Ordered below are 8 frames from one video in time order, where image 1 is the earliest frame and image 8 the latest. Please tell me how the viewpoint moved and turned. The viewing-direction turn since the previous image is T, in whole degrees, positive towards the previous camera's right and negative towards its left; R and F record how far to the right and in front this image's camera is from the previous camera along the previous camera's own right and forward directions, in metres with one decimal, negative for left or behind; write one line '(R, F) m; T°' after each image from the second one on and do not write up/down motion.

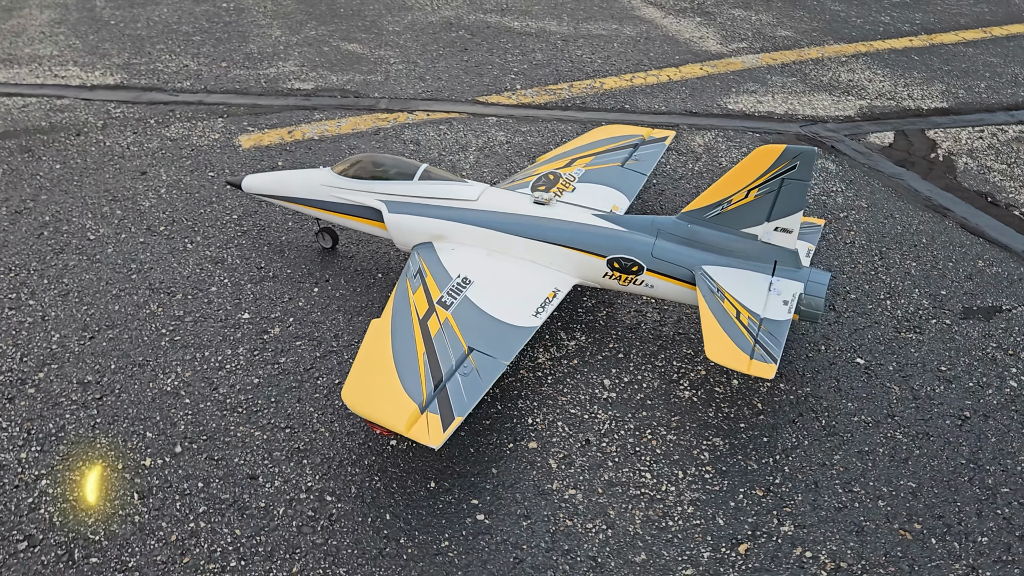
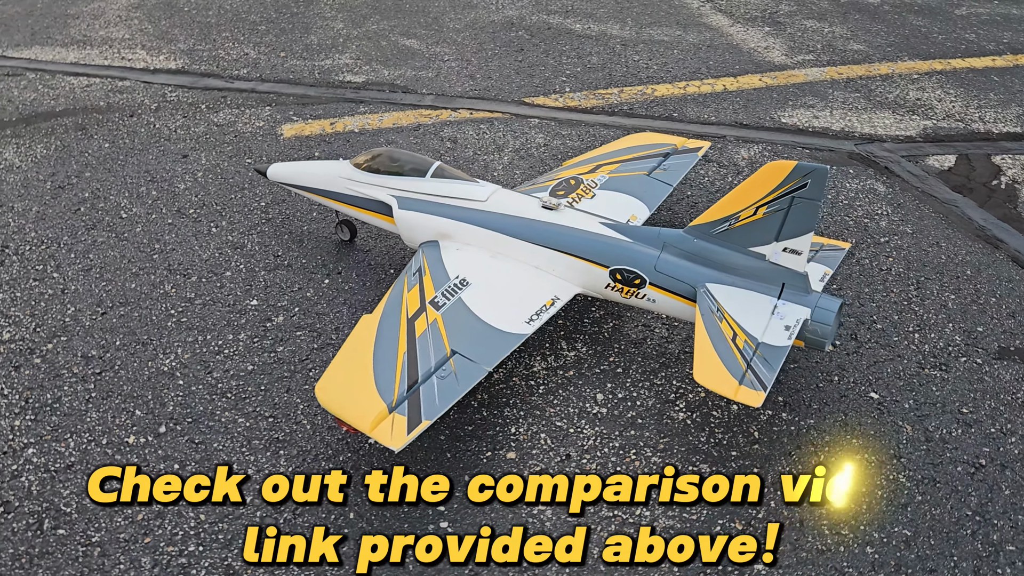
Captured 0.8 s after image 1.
(+0.6, +0.2) m; -5°
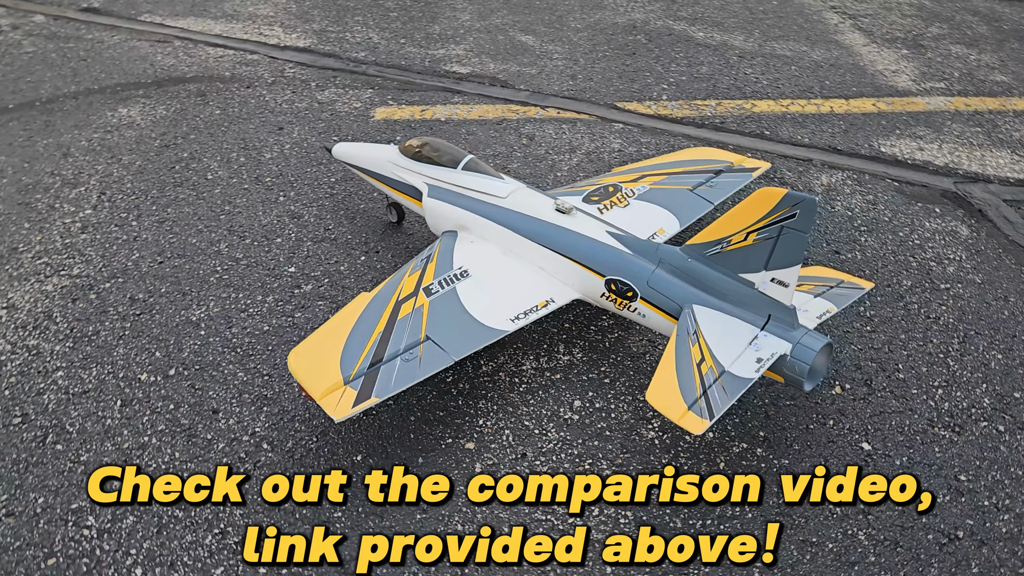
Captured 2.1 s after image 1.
(+1.3, 0.0) m; -11°
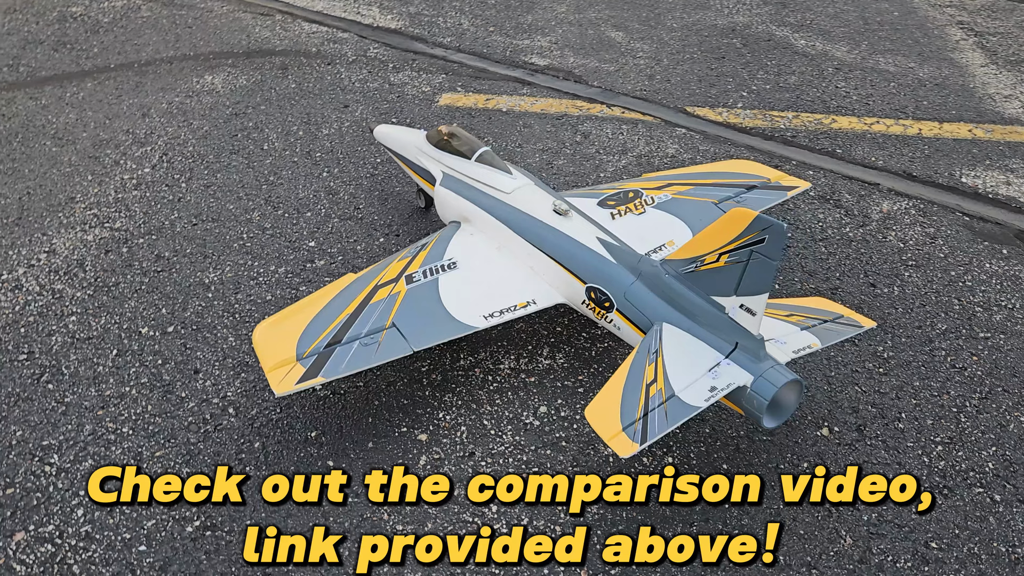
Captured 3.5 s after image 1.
(+1.1, +0.2) m; -9°
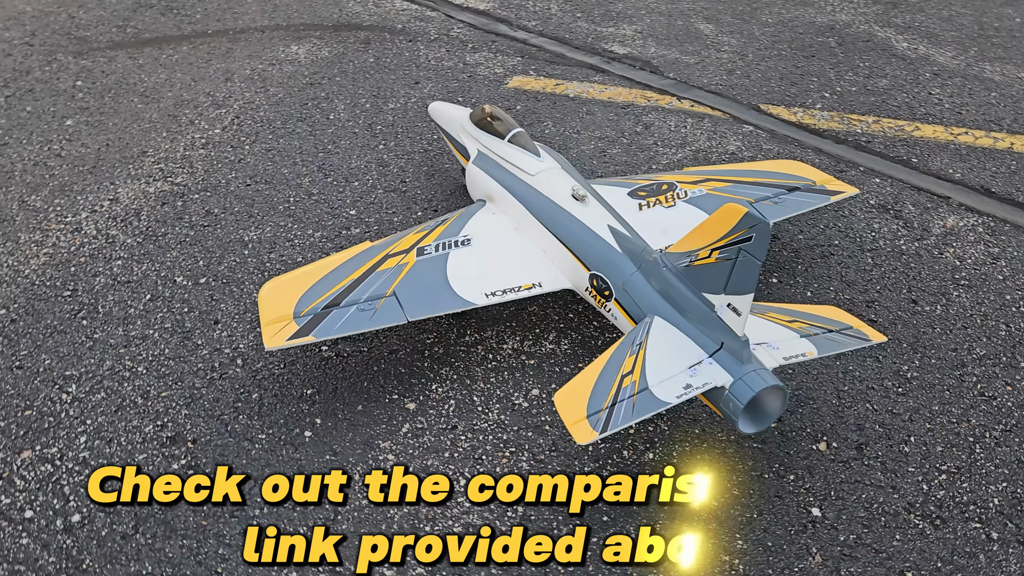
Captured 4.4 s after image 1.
(+0.8, 0.0) m; -8°
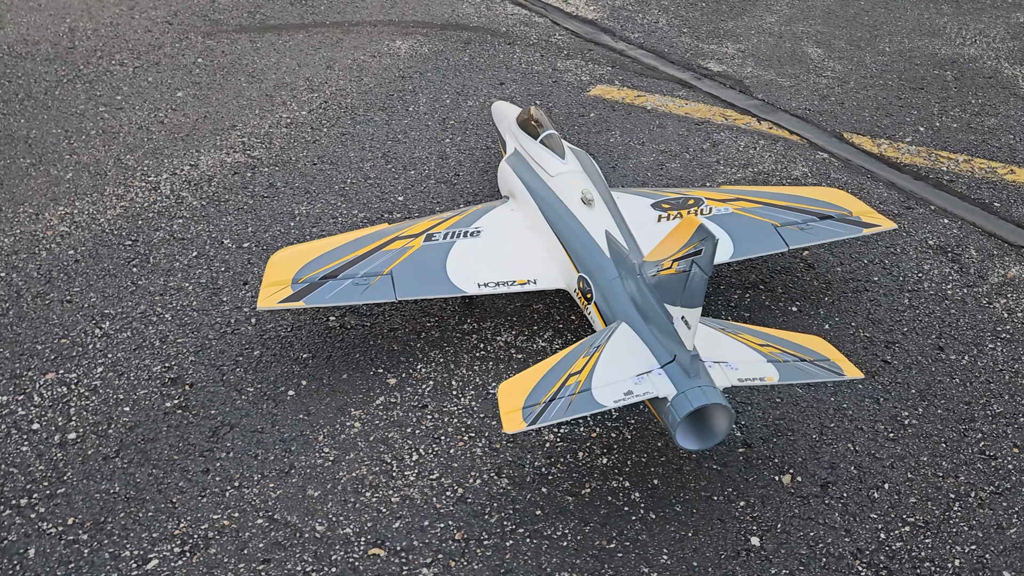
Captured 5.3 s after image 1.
(+1.2, -0.1) m; -10°
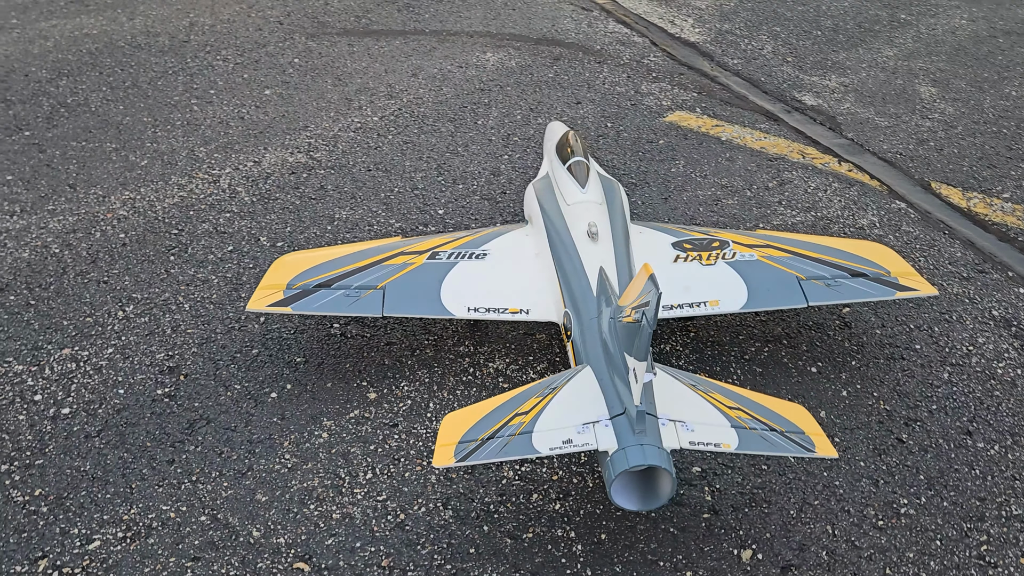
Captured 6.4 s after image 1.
(+1.1, +0.2) m; -9°
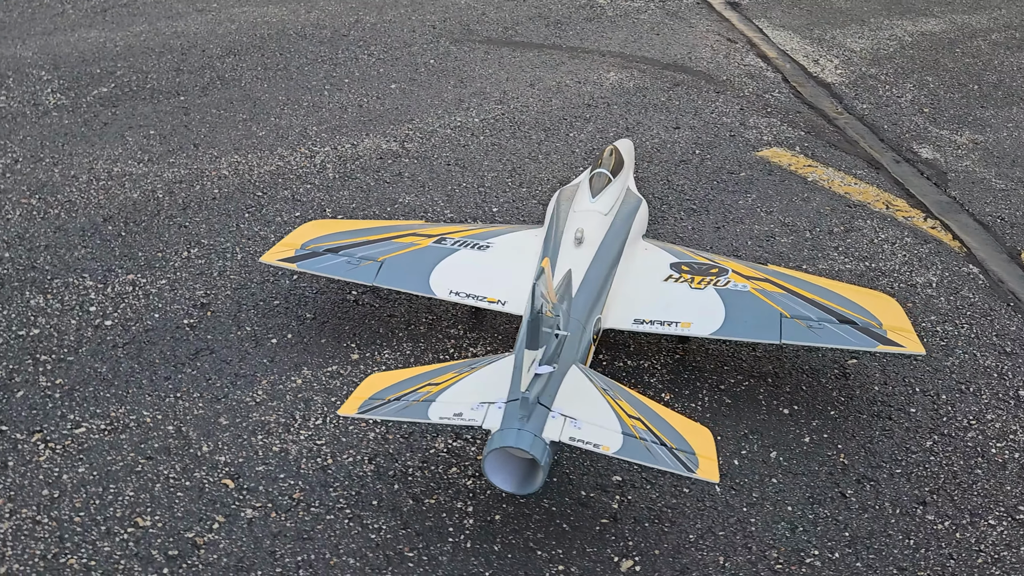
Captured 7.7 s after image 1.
(+1.7, -0.1) m; -13°
